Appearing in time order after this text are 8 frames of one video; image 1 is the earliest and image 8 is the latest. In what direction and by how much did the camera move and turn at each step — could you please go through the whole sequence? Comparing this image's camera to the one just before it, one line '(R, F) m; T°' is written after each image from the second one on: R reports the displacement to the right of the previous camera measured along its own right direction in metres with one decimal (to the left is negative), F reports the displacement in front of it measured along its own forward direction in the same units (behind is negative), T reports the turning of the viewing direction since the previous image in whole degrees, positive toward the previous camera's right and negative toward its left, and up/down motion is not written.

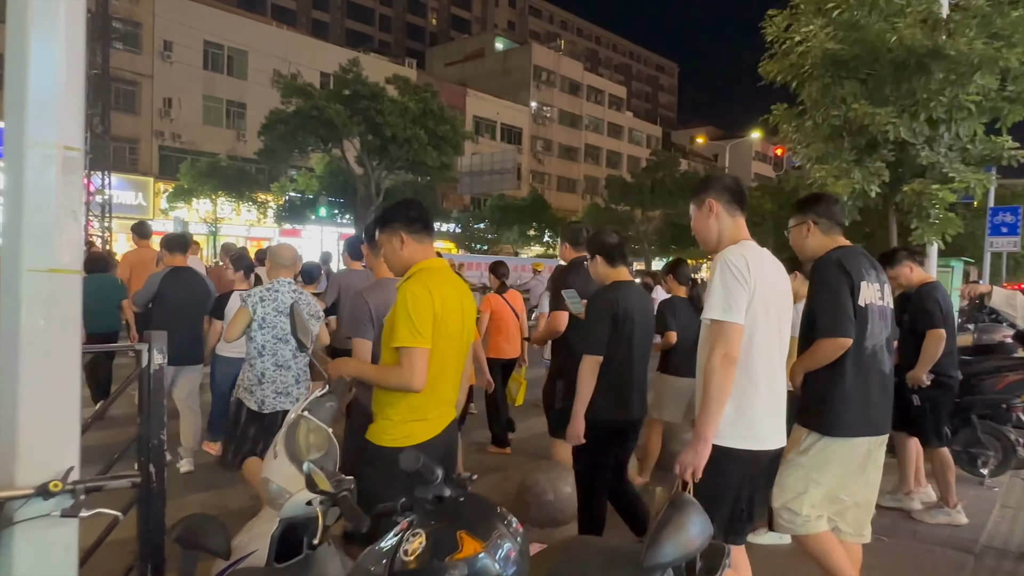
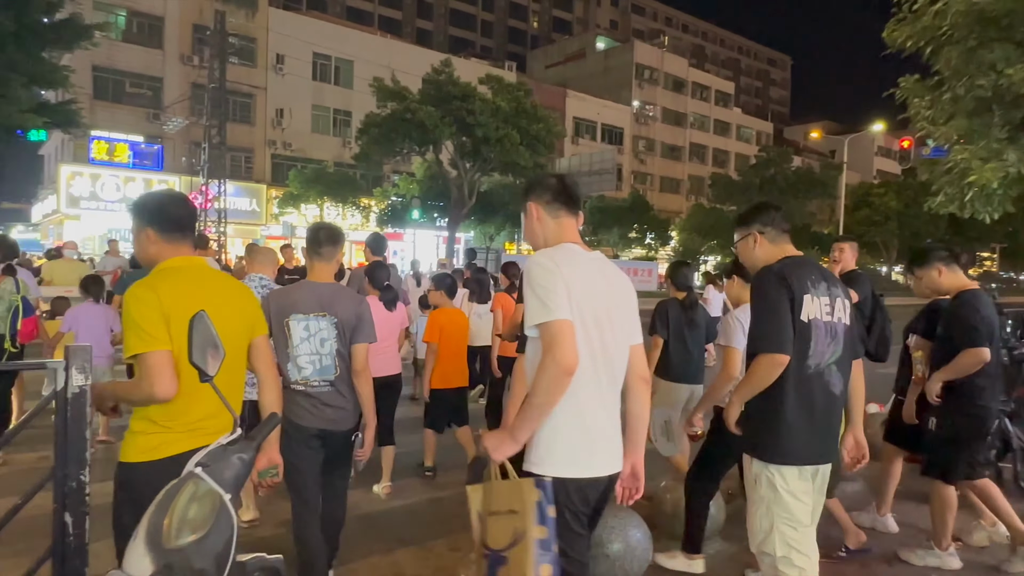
(+0.2, +0.7) m; -8°
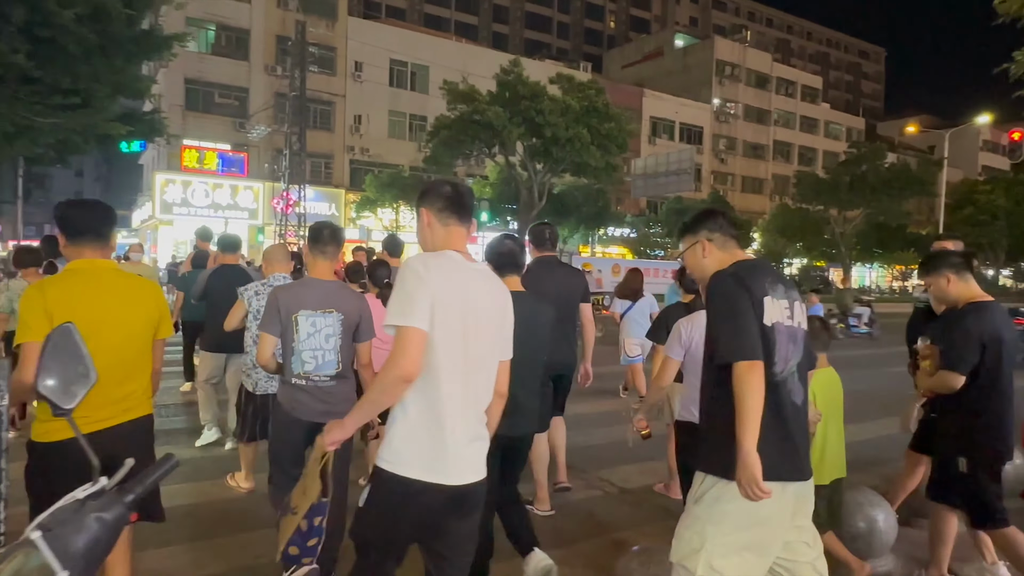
(+0.2, +0.4) m; -6°
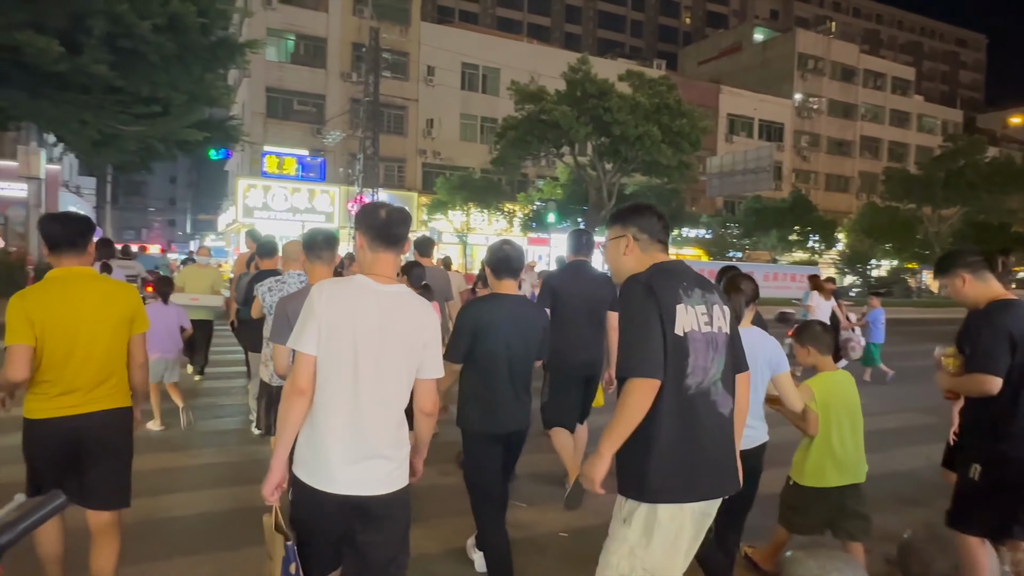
(+0.2, +0.3) m; -6°
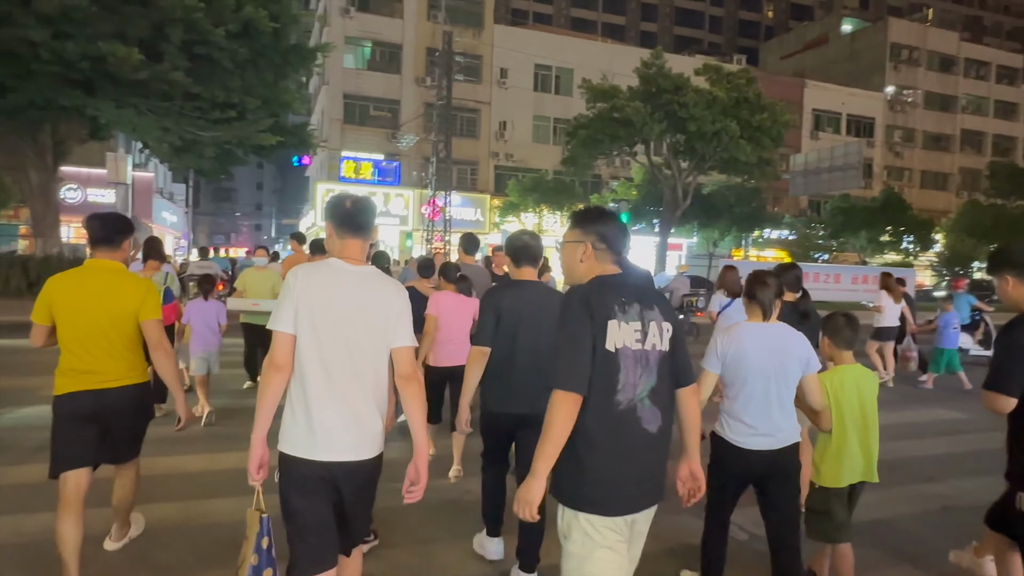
(+0.1, +0.4) m; -6°
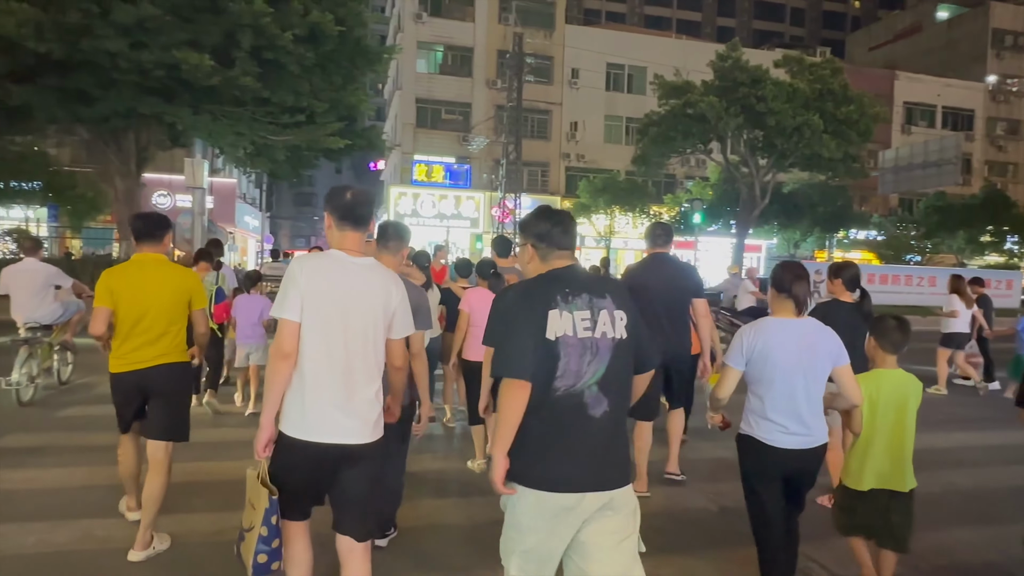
(+0.1, +0.3) m; -6°
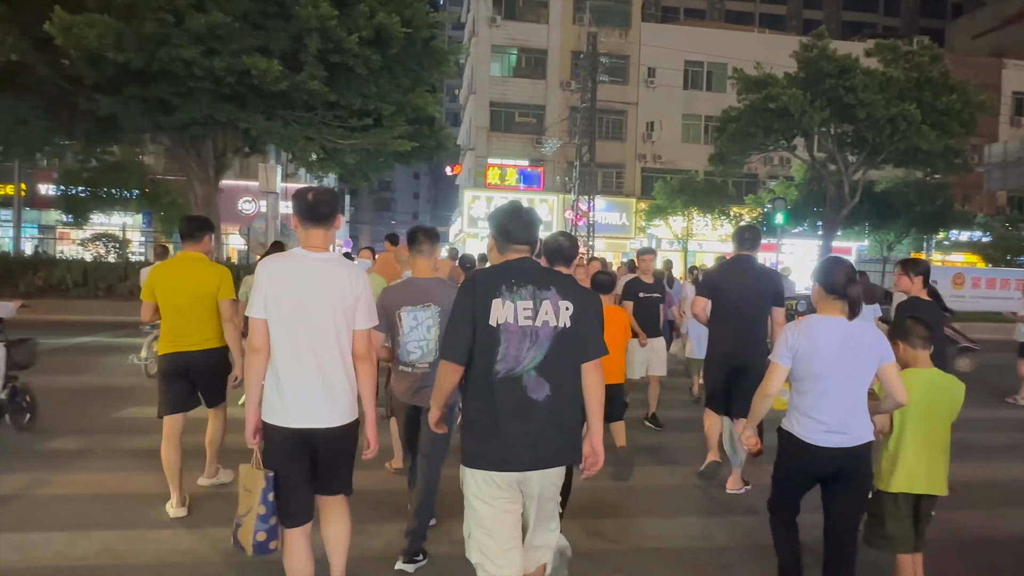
(+0.2, +0.4) m; -6°
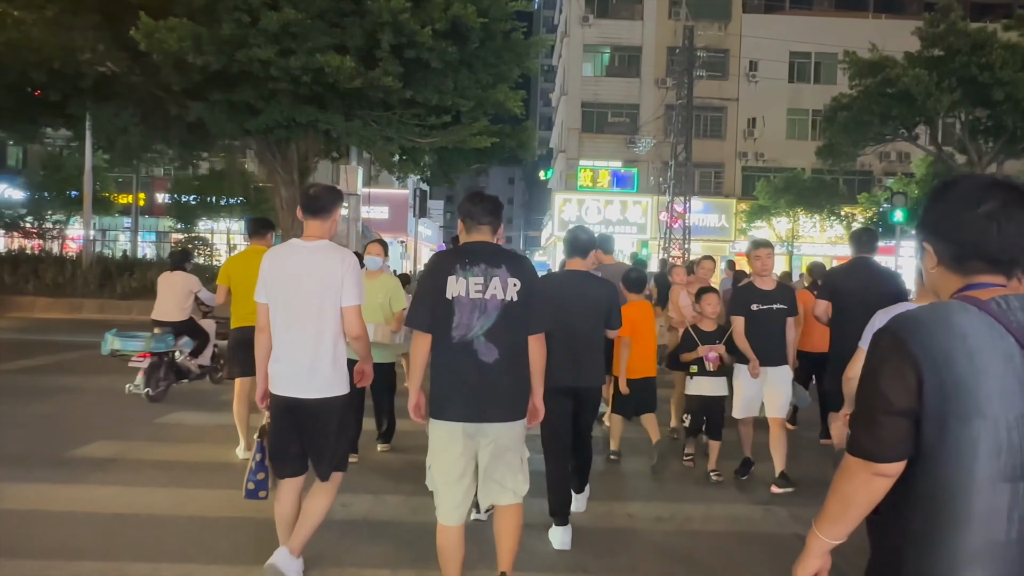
(+0.2, +0.7) m; -8°
